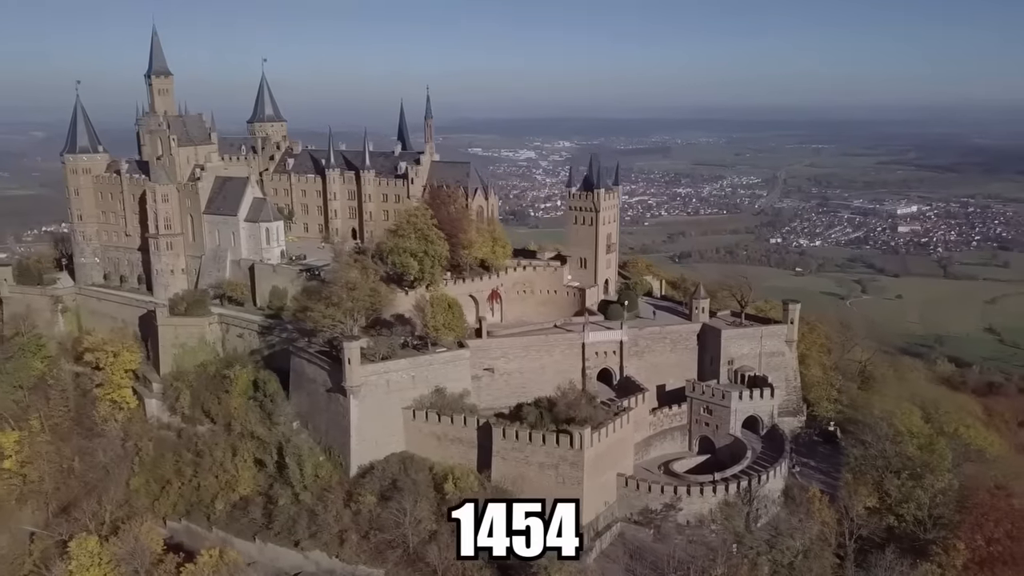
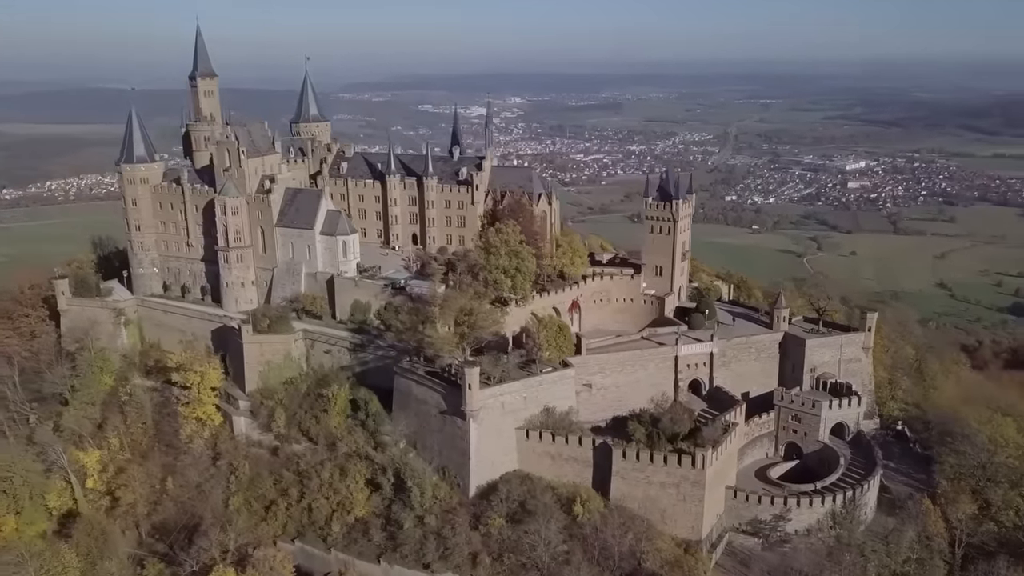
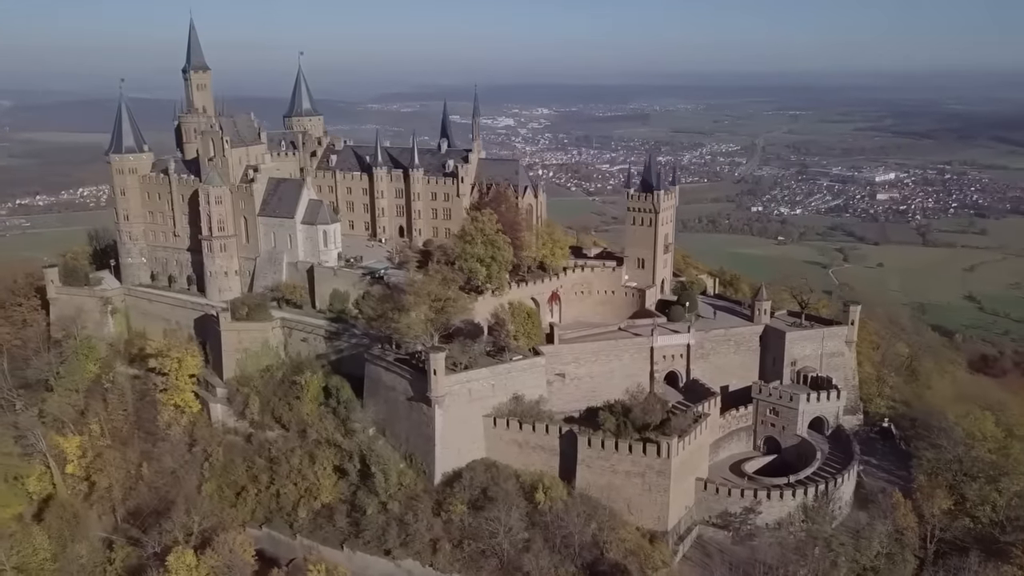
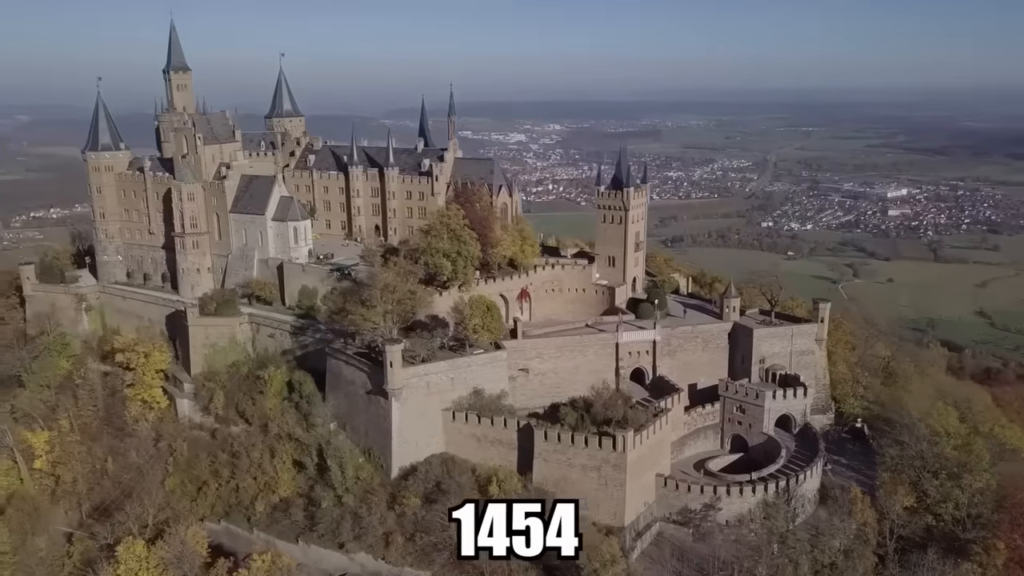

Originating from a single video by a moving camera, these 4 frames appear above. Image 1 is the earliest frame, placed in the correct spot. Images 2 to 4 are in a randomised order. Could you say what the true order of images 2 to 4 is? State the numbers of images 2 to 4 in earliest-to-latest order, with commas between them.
4, 3, 2
